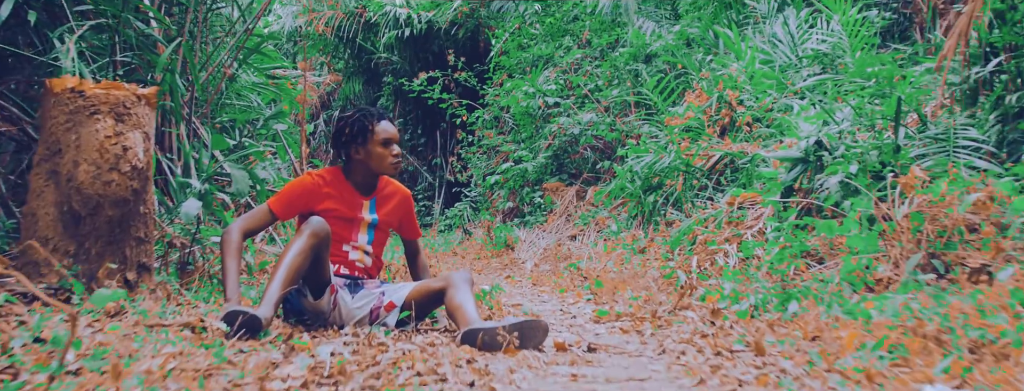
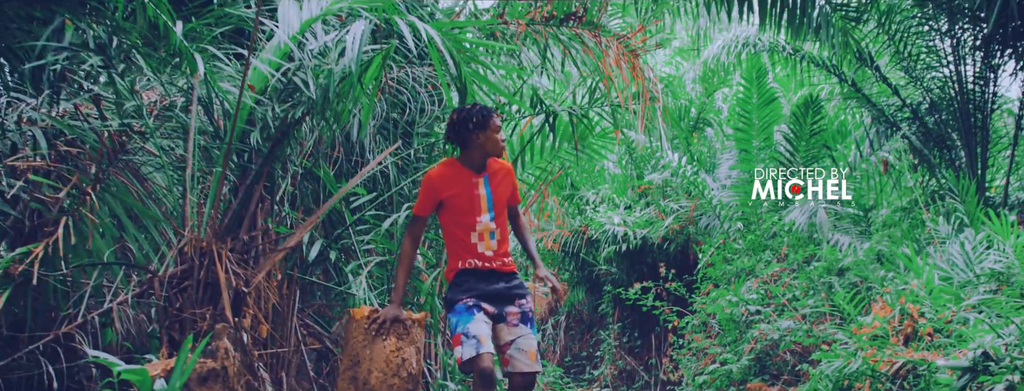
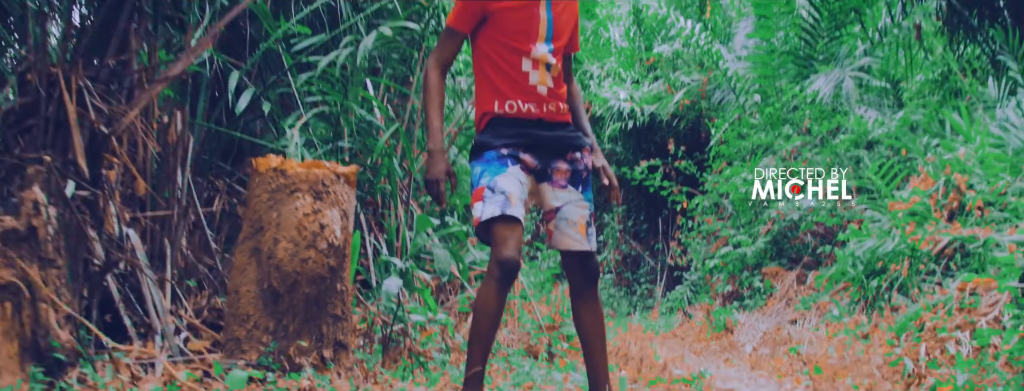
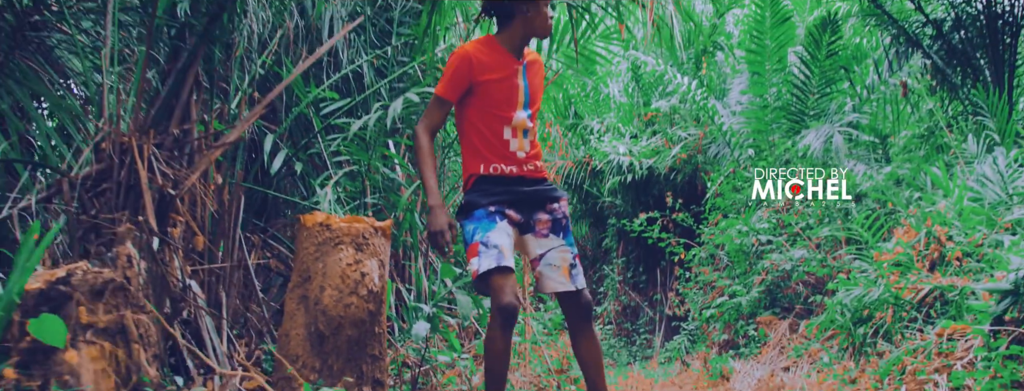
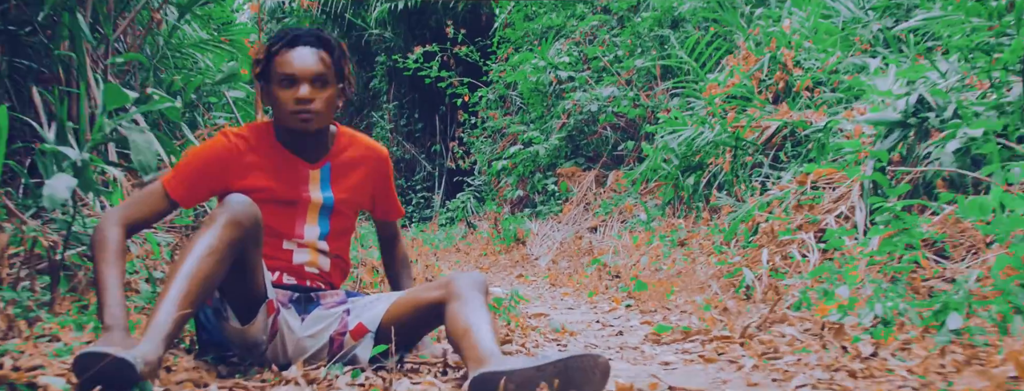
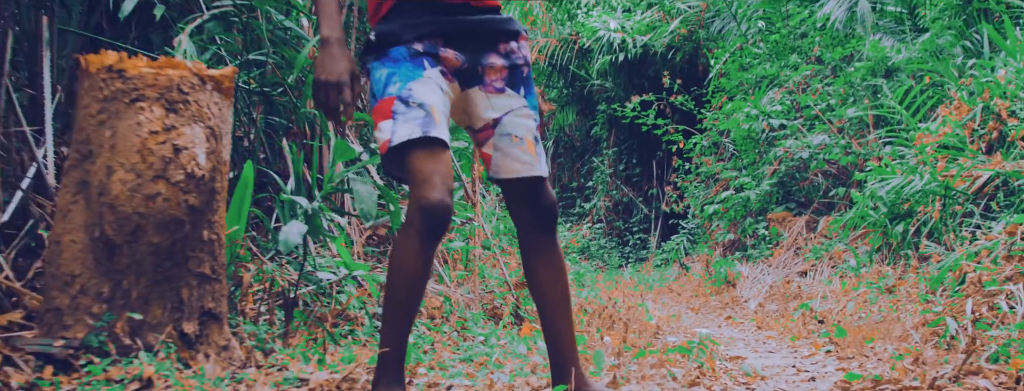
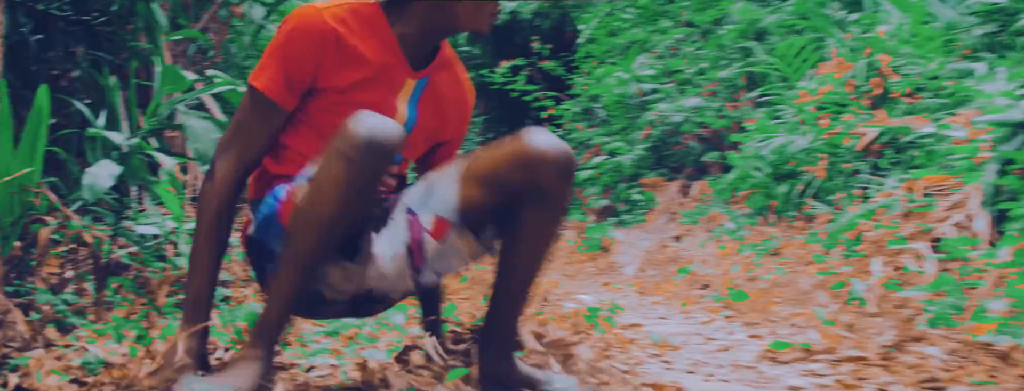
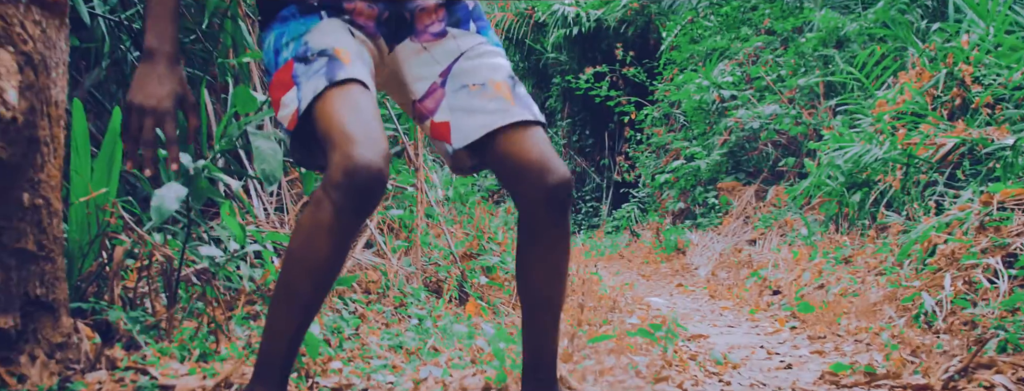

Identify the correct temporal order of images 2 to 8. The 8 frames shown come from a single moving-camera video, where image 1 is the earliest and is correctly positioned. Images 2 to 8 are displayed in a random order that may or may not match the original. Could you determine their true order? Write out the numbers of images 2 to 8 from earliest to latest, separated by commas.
5, 7, 8, 6, 3, 4, 2
